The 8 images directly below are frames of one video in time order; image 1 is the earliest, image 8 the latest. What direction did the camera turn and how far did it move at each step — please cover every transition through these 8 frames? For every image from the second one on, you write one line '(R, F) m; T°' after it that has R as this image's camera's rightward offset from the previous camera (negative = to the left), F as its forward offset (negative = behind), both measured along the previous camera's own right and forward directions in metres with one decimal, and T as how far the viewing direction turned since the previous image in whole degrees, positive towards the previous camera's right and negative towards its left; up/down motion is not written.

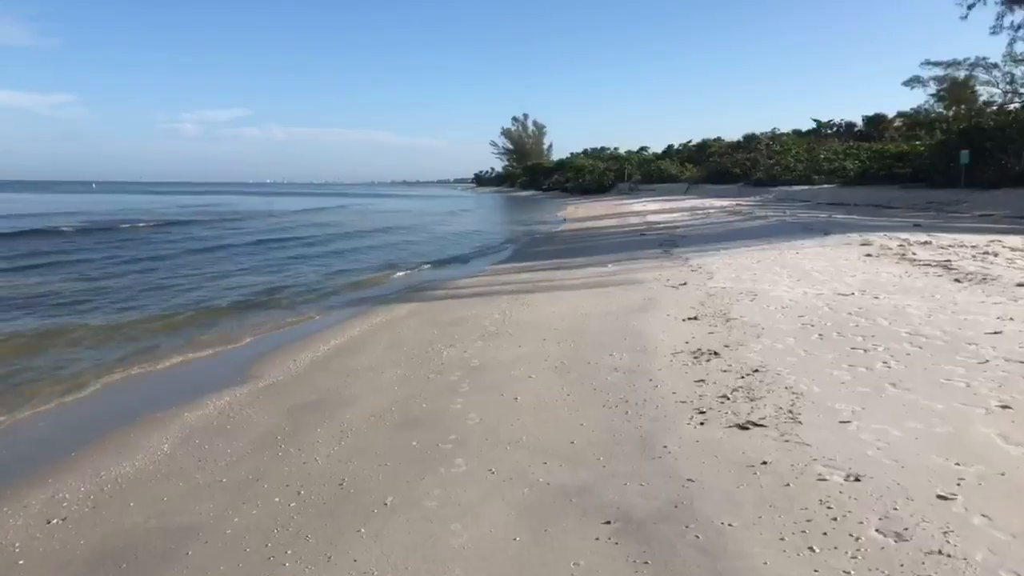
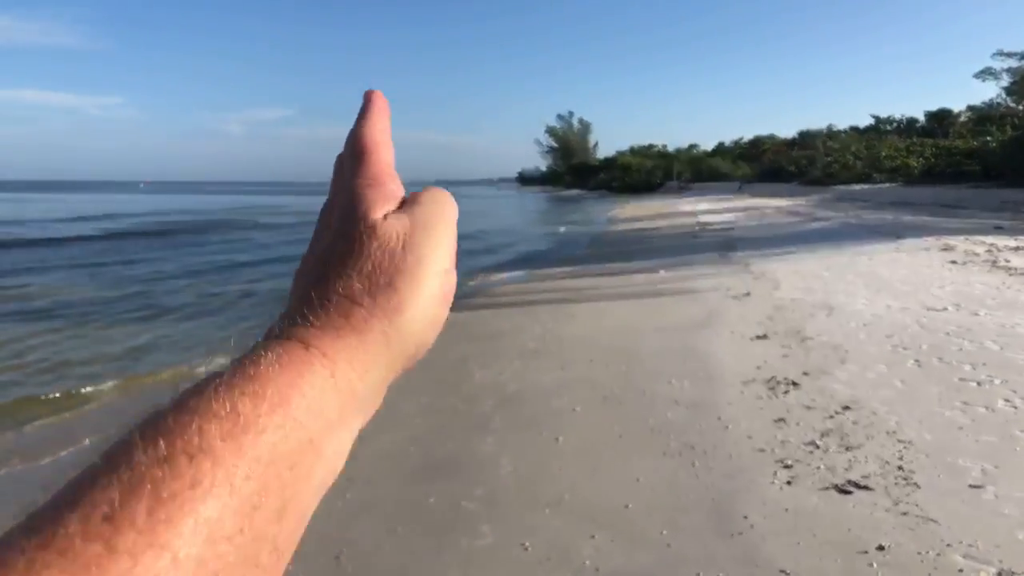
(0.0, +1.0) m; -3°
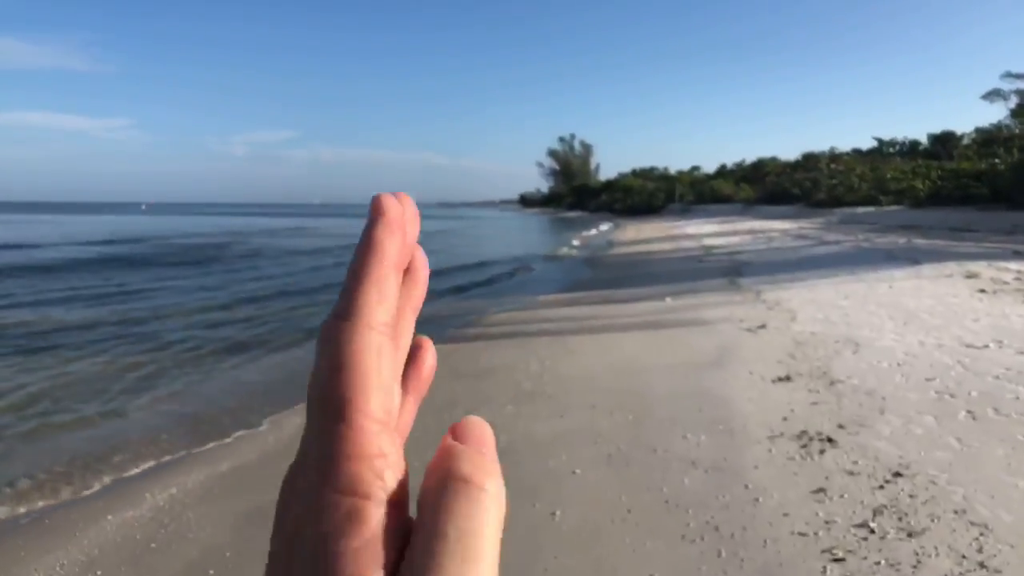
(+0.1, +0.8) m; 0°
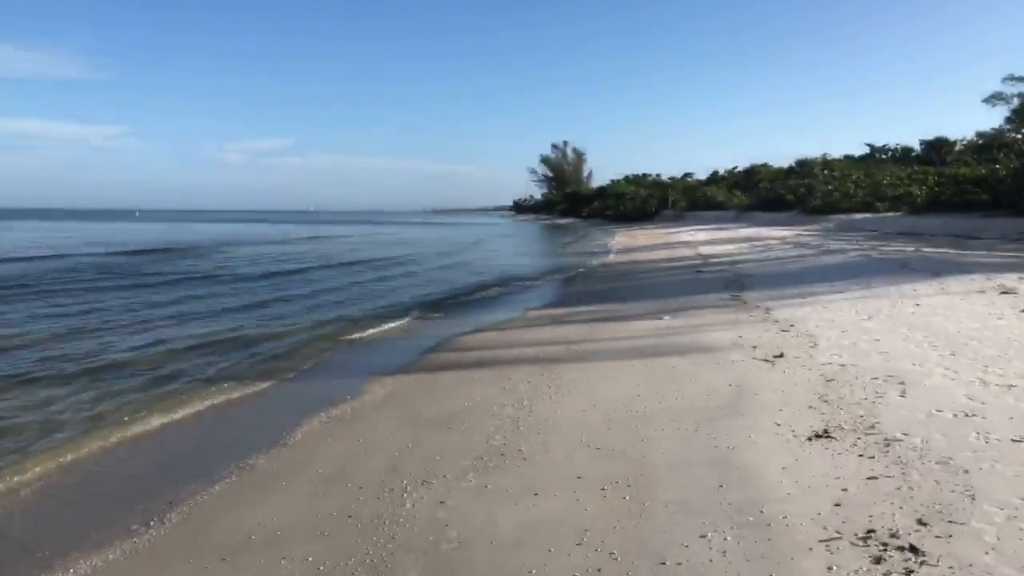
(+0.2, +1.6) m; +1°
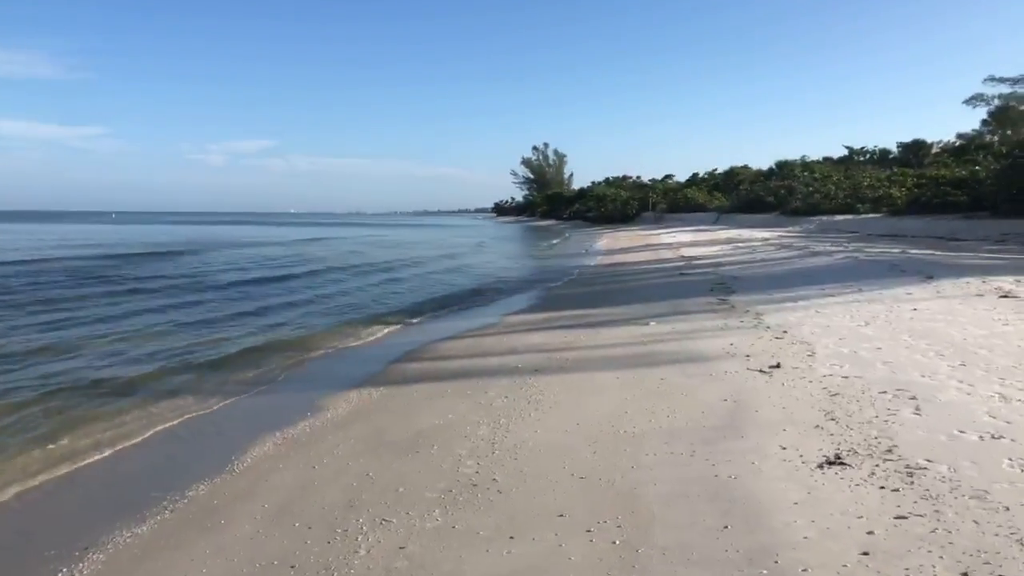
(+0.1, +0.7) m; +1°
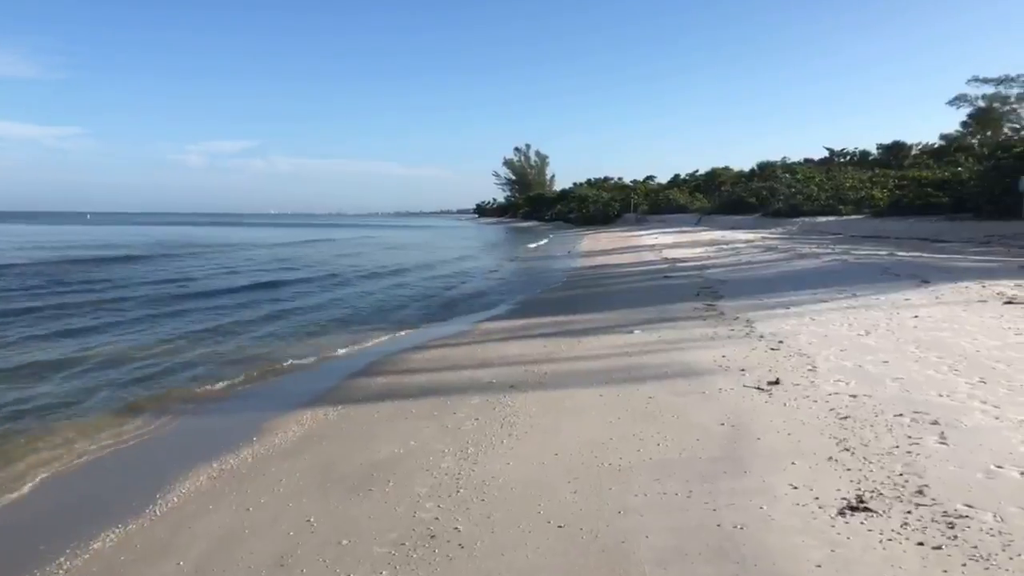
(+0.1, +0.8) m; +1°
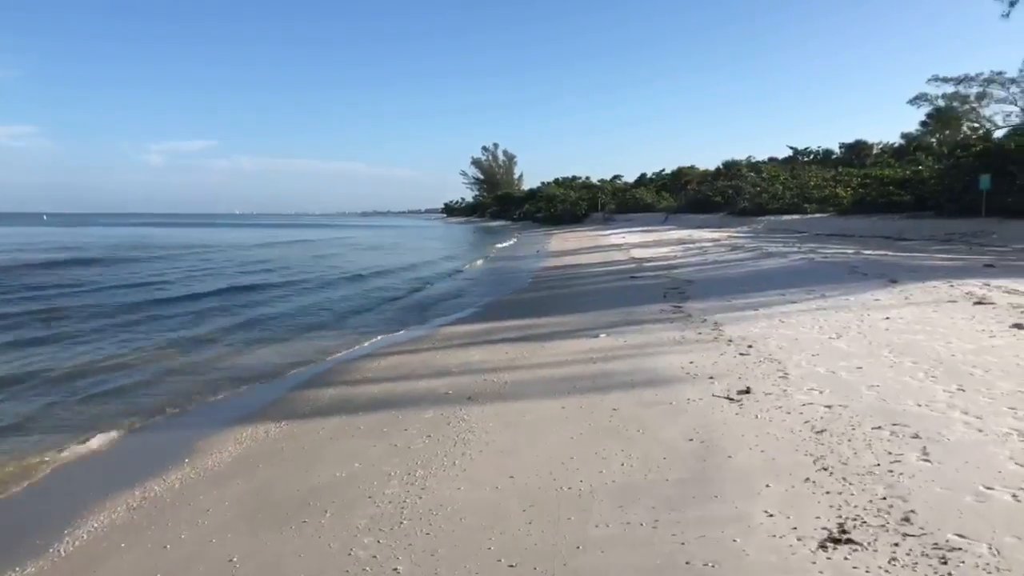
(+0.1, +0.5) m; +2°
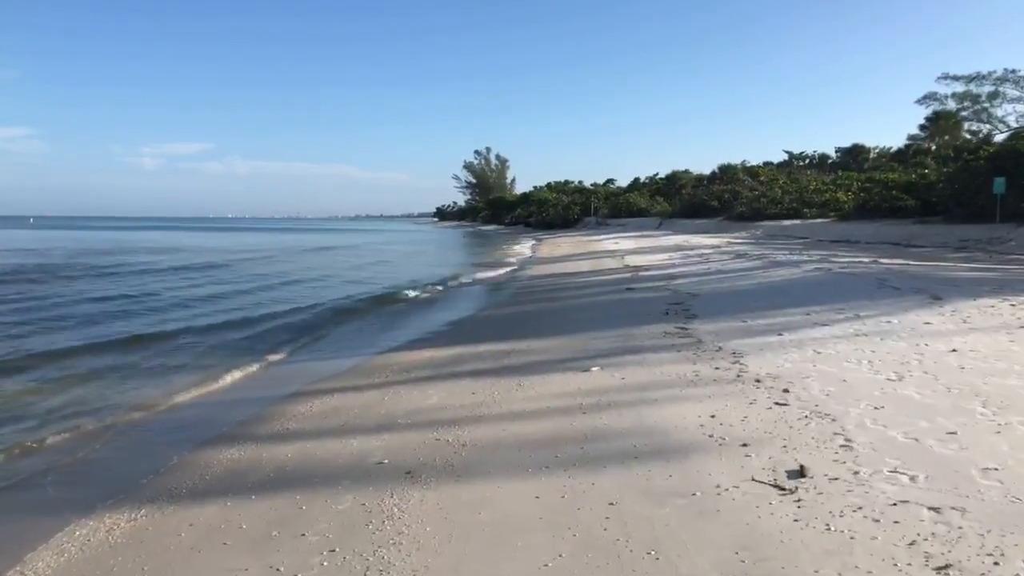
(+0.3, +2.1) m; +1°
